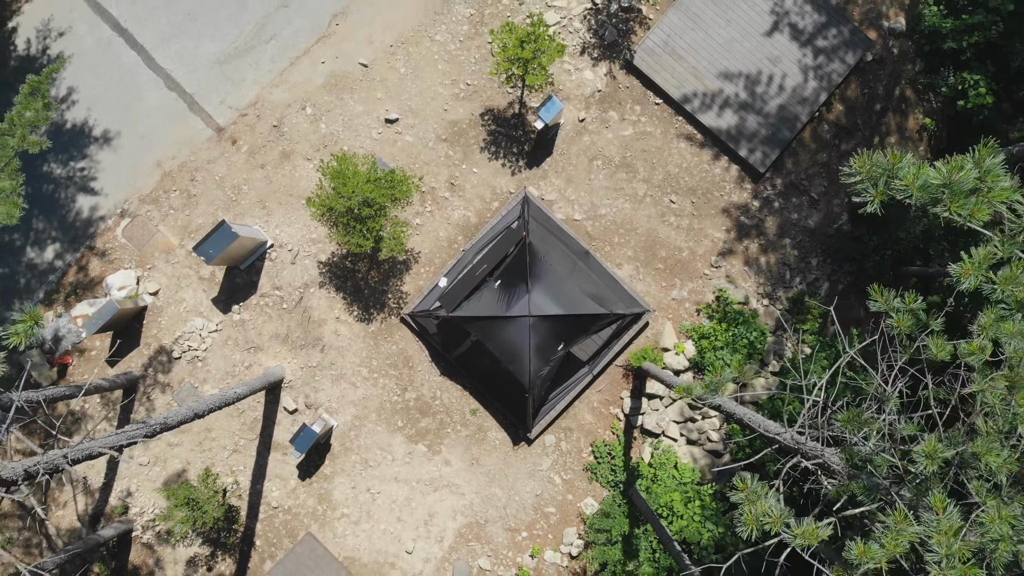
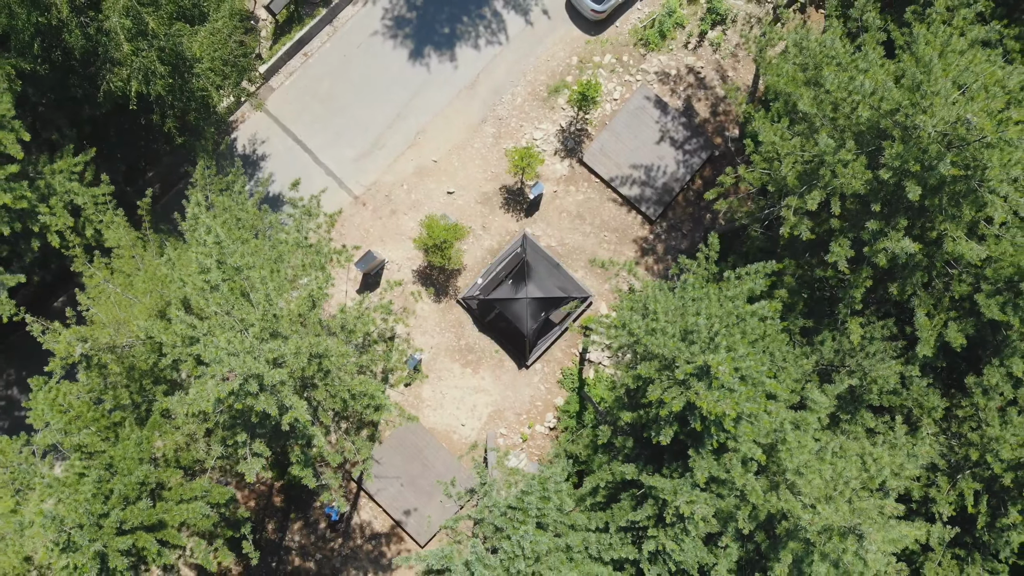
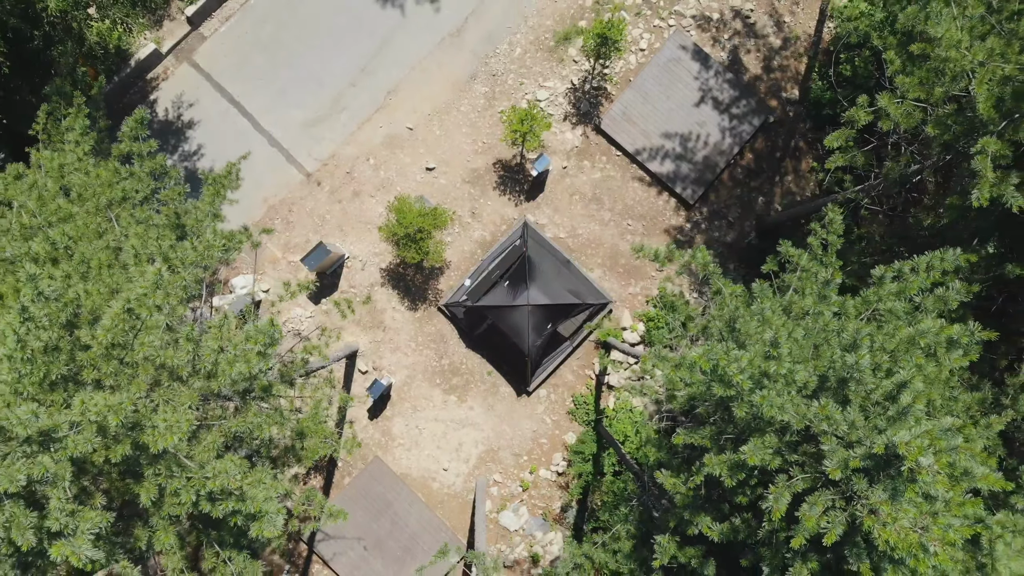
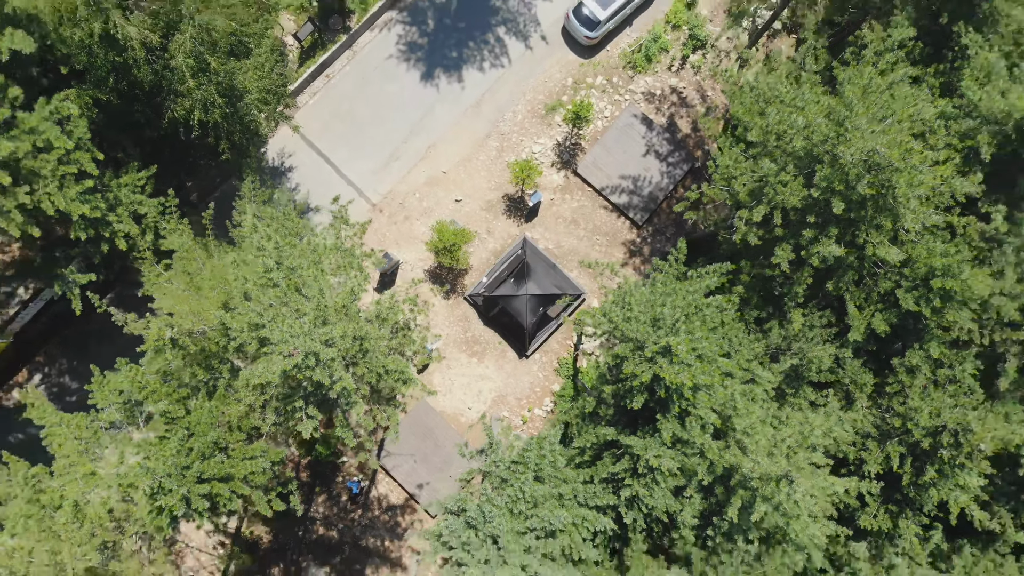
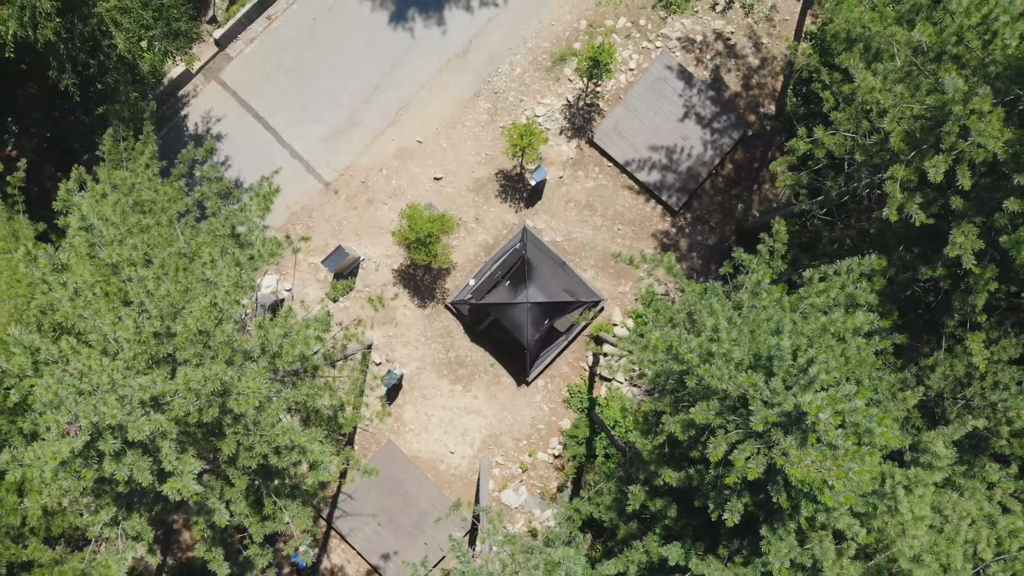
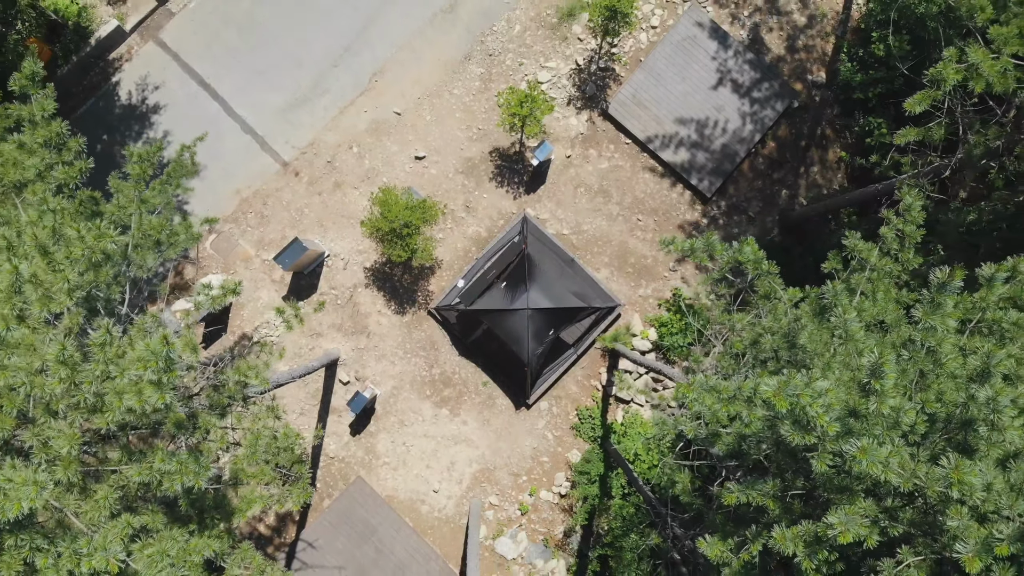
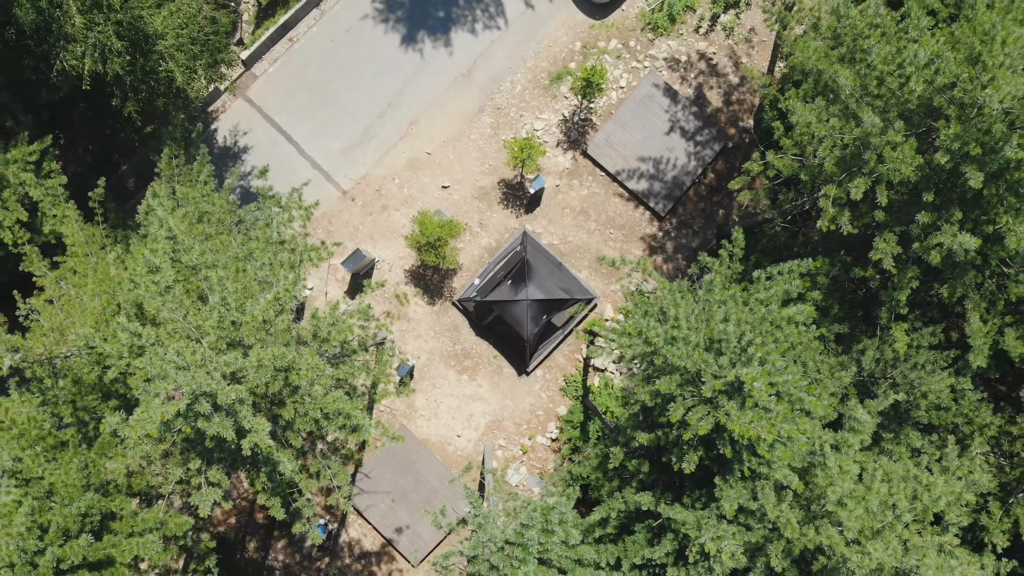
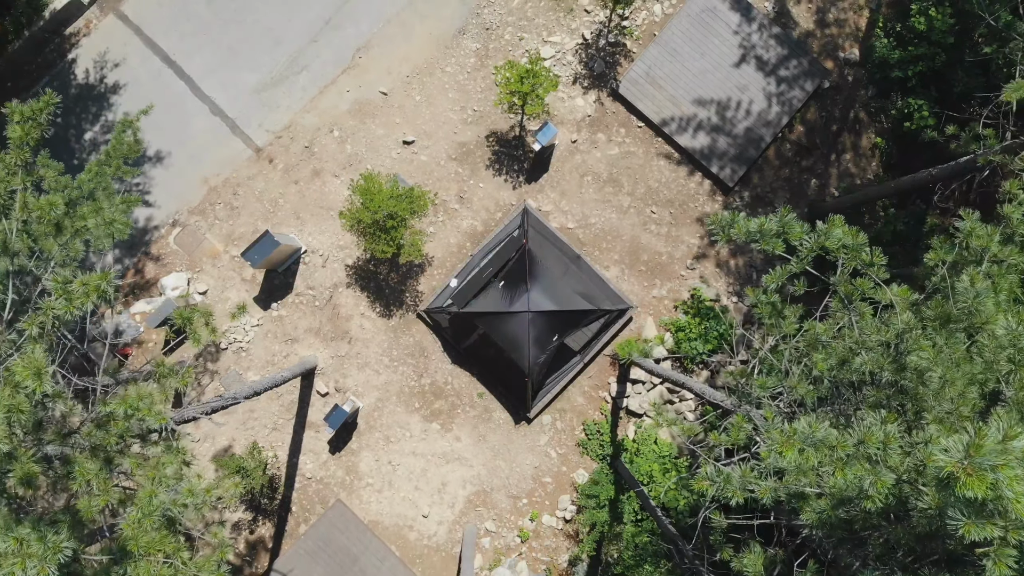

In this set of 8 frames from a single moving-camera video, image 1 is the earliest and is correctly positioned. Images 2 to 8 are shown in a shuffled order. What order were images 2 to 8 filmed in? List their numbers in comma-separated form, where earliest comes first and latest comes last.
8, 6, 3, 5, 7, 2, 4
